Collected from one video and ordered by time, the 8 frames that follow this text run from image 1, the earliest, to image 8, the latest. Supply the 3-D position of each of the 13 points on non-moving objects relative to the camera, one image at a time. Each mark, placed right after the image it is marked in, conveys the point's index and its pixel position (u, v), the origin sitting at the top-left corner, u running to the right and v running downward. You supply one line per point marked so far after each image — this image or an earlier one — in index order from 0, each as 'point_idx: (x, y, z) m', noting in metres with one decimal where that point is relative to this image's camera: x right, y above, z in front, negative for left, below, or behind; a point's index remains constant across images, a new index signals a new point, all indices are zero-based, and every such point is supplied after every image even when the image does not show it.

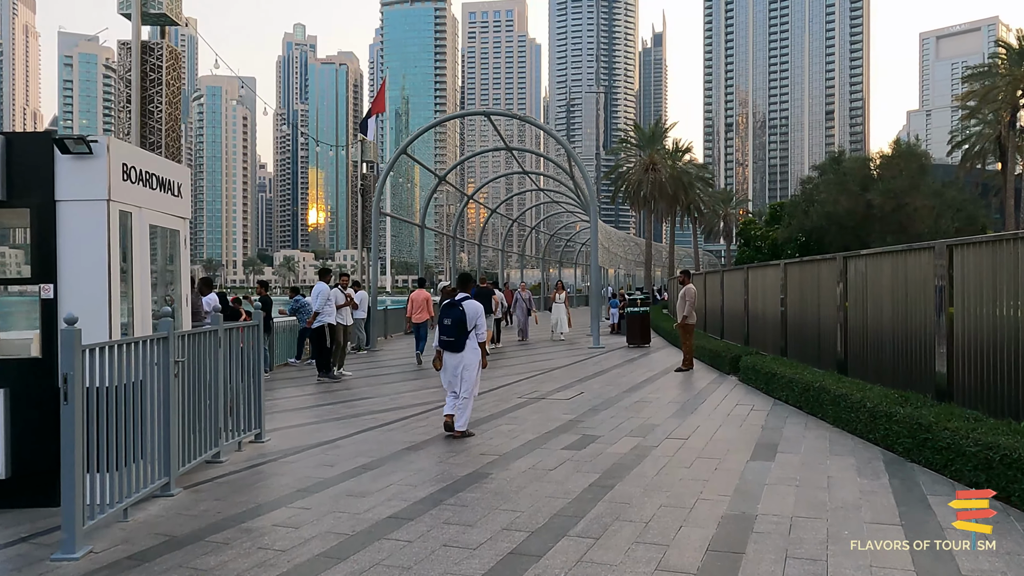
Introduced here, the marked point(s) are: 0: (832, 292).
0: (+4.1, 0.0, +9.8) m
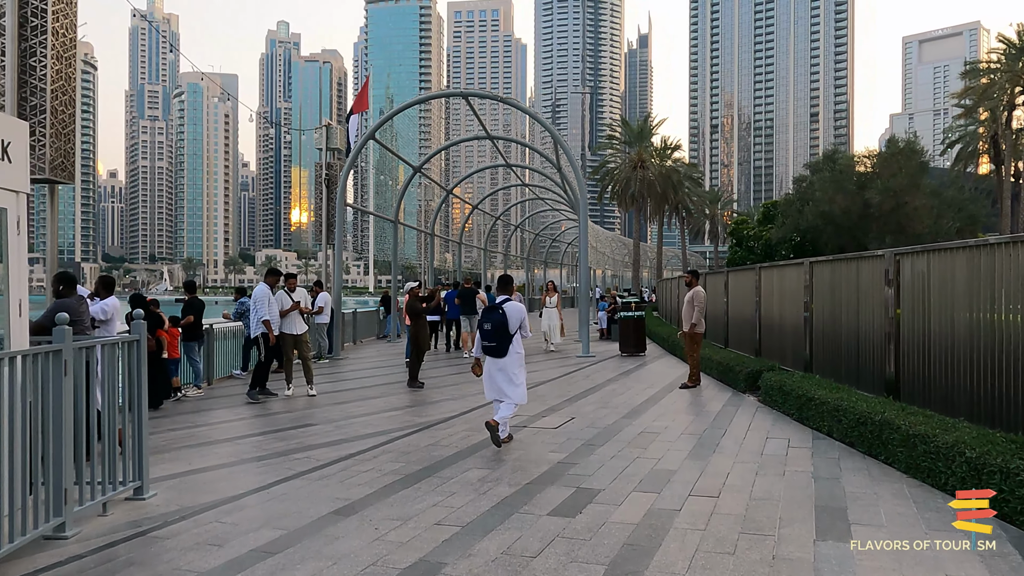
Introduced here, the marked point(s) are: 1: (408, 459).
0: (+3.8, -0.1, +8.1) m
1: (-0.9, -1.4, +6.4) m
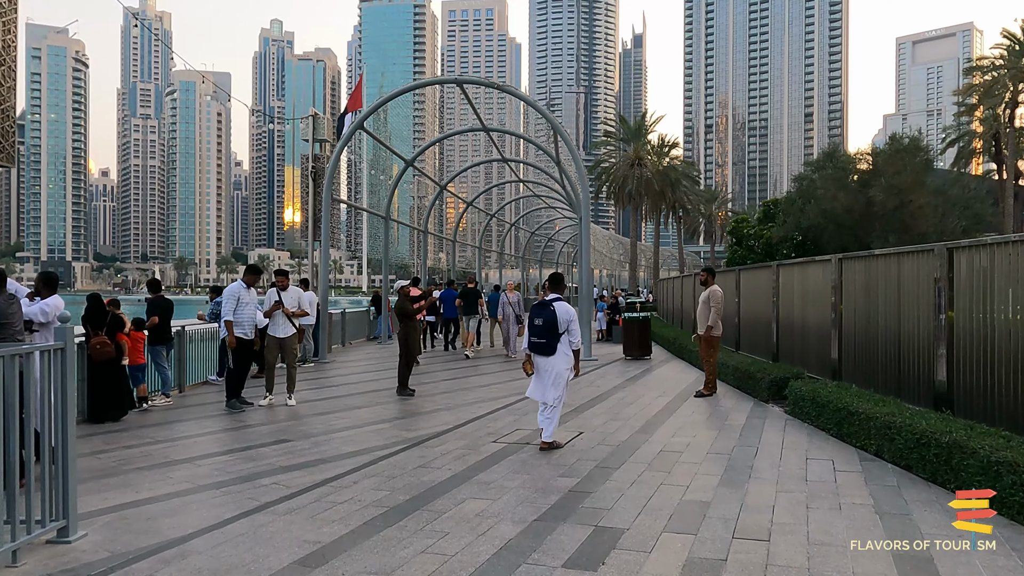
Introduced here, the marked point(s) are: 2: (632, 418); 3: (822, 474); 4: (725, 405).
0: (+3.8, -0.1, +7.2) m
1: (-0.8, -1.4, +5.5) m
2: (+1.3, -1.4, +8.1) m
3: (+2.2, -1.3, +5.6) m
4: (+2.5, -1.3, +8.7) m
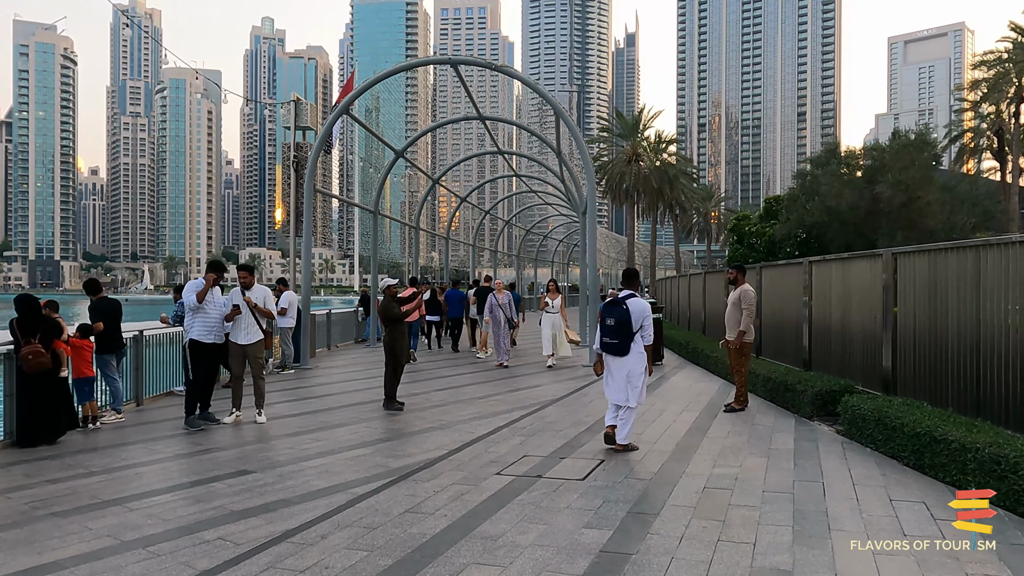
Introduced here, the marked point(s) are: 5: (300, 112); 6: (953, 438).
0: (+3.9, -0.1, +6.0) m
1: (-0.8, -1.4, +4.3) m
2: (+1.3, -1.4, +6.8) m
3: (+2.3, -1.3, +4.4) m
4: (+2.5, -1.3, +7.5) m
5: (-4.5, +3.8, +16.5) m
6: (+3.0, -1.0, +5.2) m
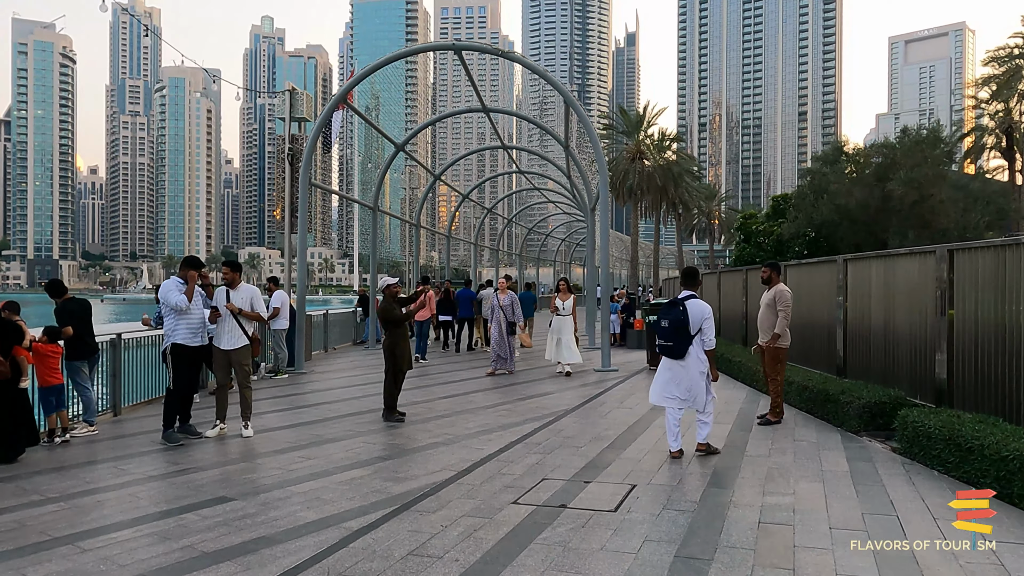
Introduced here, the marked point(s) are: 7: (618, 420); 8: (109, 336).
0: (+4.0, -0.1, +5.2) m
1: (-0.6, -1.4, +3.5) m
2: (+1.4, -1.4, +6.1) m
3: (+2.4, -1.3, +3.6) m
4: (+2.6, -1.3, +6.7) m
5: (-4.4, +3.8, +15.7) m
6: (+3.1, -1.0, +4.5) m
7: (+1.1, -1.4, +8.0) m
8: (-4.5, -0.5, +8.6) m
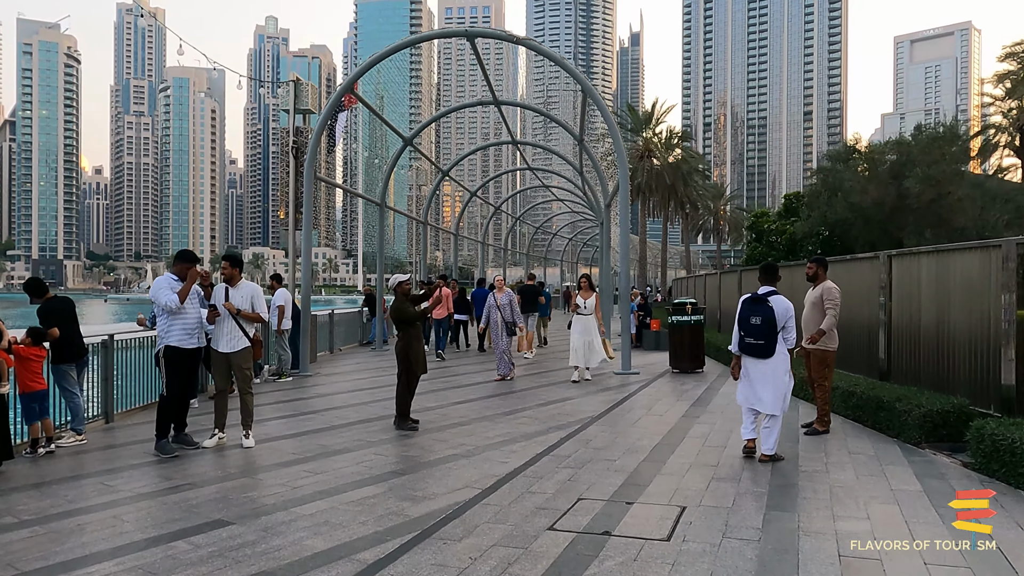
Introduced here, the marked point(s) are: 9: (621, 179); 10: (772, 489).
0: (+4.2, 0.0, +4.6) m
1: (-0.4, -1.4, +2.9) m
2: (+1.6, -1.3, +5.4) m
3: (+2.6, -1.3, +3.0) m
4: (+2.8, -1.3, +6.1) m
5: (-4.2, +3.8, +15.1) m
6: (+3.3, -1.0, +3.8) m
7: (+1.3, -1.4, +7.4) m
8: (-4.2, -0.5, +8.0) m
9: (+1.8, +1.8, +12.8) m
10: (+1.7, -1.3, +5.1) m
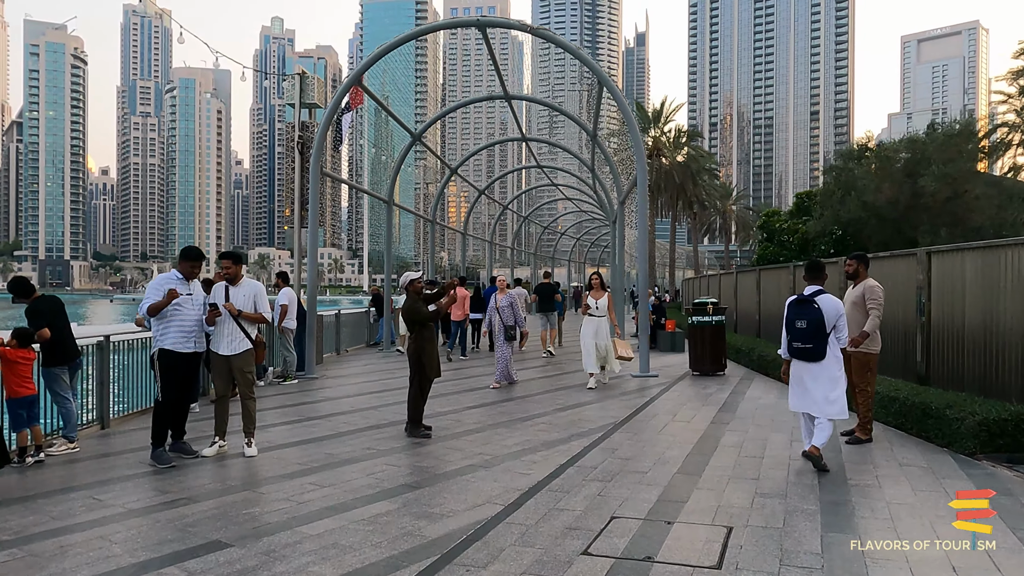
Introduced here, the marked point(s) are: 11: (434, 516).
0: (+4.4, 0.0, +4.1) m
1: (-0.3, -1.4, +2.4) m
2: (+1.8, -1.3, +5.0) m
3: (+2.8, -1.3, +2.5) m
4: (+3.0, -1.3, +5.6) m
5: (-3.9, +3.8, +14.7) m
6: (+3.4, -1.0, +3.4) m
7: (+1.5, -1.3, +6.9) m
8: (-4.1, -0.5, +7.6) m
9: (+2.0, +1.8, +12.3) m
10: (+1.9, -1.3, +4.7) m
11: (-0.5, -1.4, +4.6) m
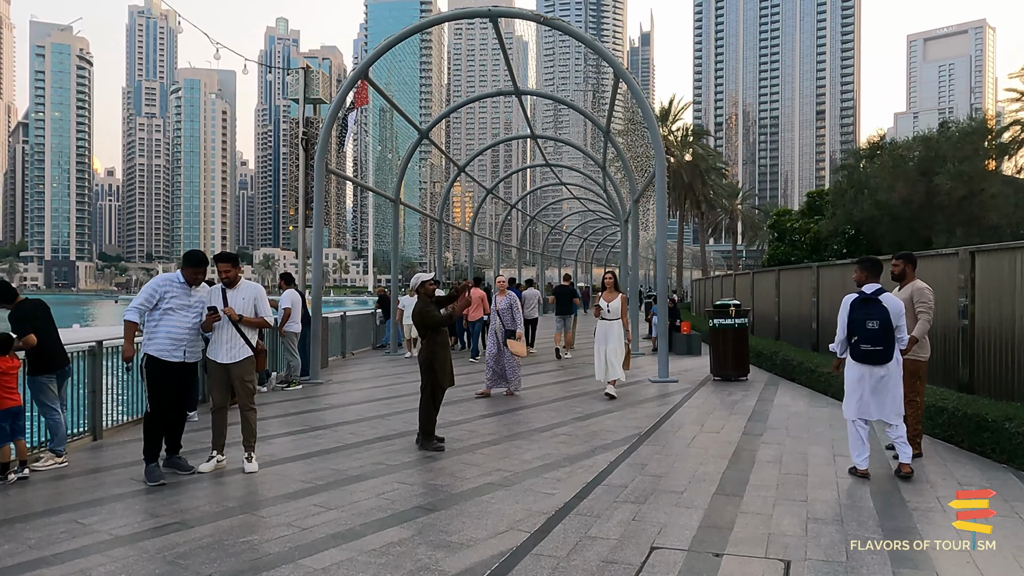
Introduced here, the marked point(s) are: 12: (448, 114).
0: (+4.5, 0.0, +3.6) m
1: (-0.2, -1.4, +1.9) m
2: (+2.0, -1.3, +4.5) m
3: (+2.9, -1.3, +2.0) m
4: (+3.2, -1.3, +5.1) m
5: (-3.7, +3.8, +14.3) m
6: (+3.6, -1.0, +2.9) m
7: (+1.6, -1.4, +6.4) m
8: (-3.9, -0.5, +7.2) m
9: (+2.2, +1.8, +11.8) m
10: (+2.0, -1.3, +4.2) m
11: (-0.3, -1.4, +4.2) m
12: (-1.4, +3.8, +16.8) m
